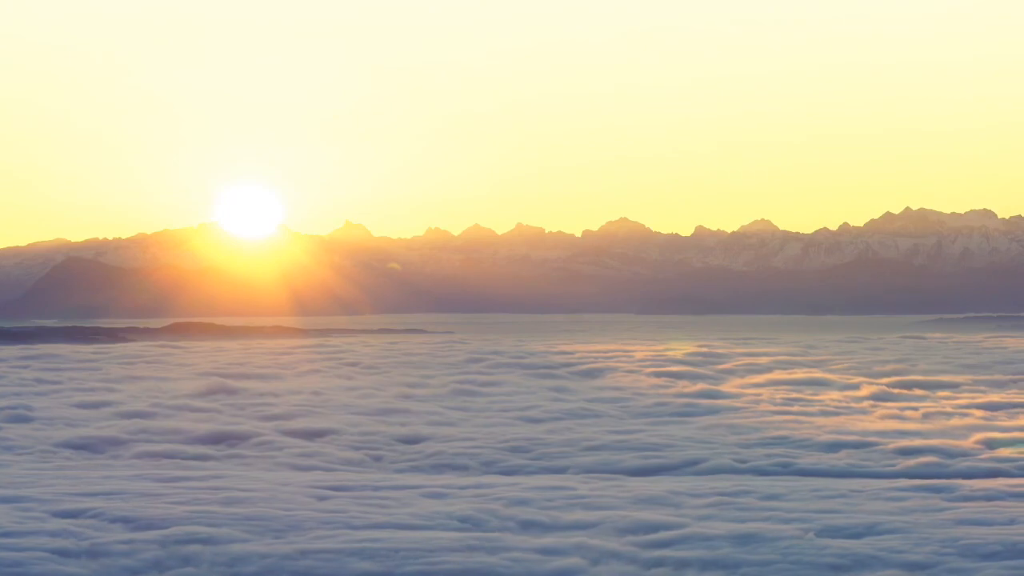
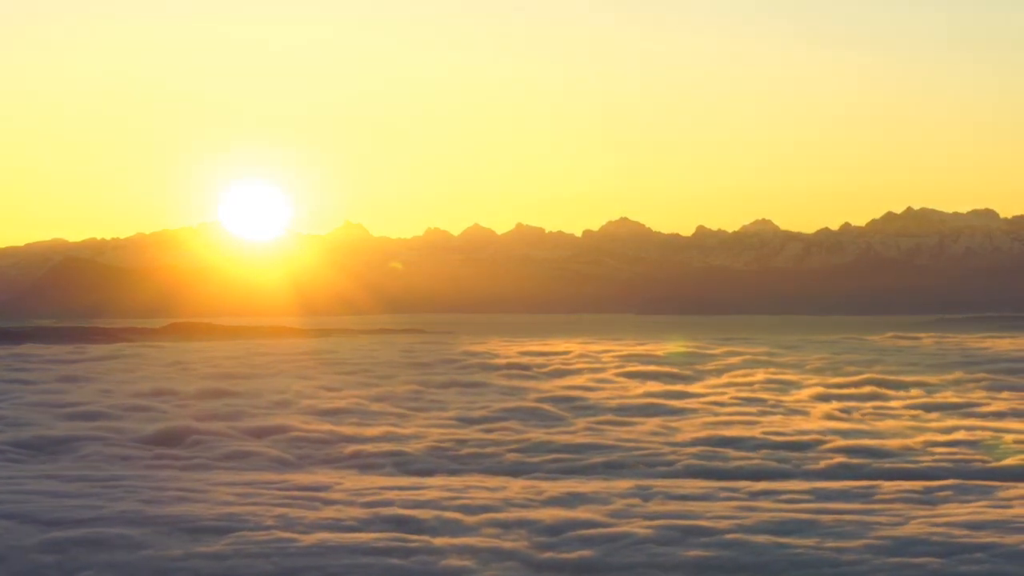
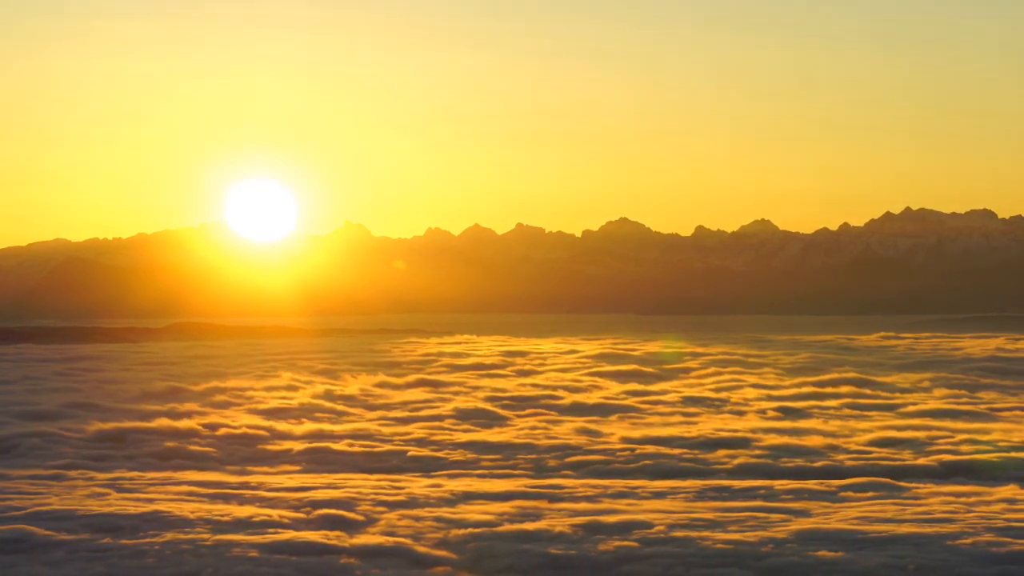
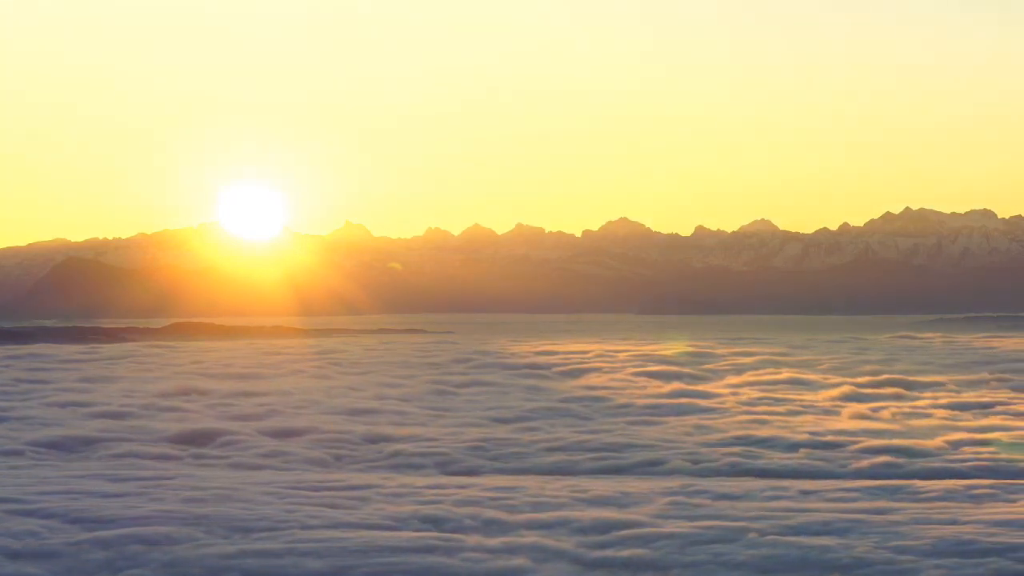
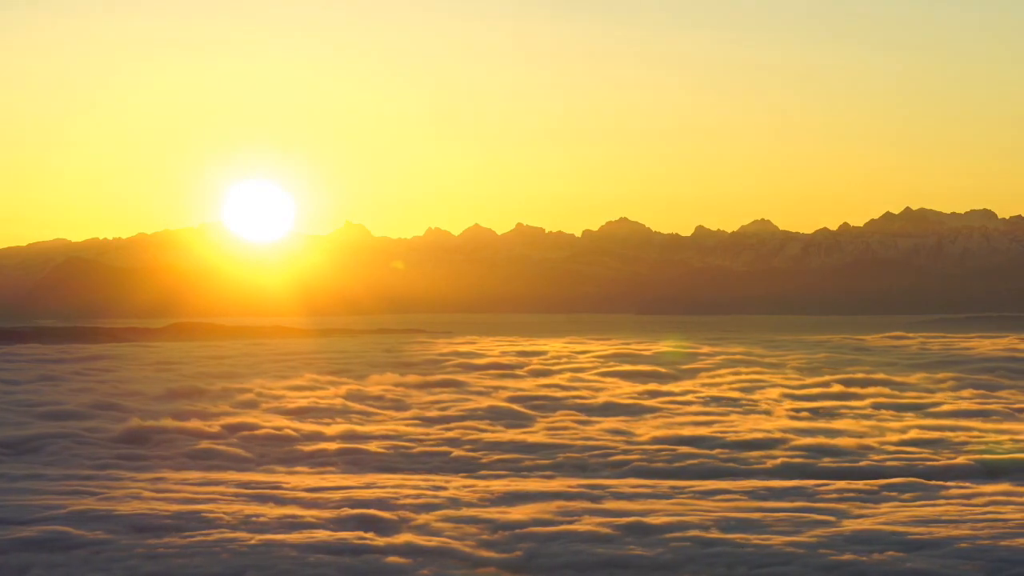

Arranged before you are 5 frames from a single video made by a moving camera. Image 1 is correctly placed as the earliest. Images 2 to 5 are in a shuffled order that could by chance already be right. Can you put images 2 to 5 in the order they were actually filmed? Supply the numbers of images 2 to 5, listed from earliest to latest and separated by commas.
4, 2, 5, 3
